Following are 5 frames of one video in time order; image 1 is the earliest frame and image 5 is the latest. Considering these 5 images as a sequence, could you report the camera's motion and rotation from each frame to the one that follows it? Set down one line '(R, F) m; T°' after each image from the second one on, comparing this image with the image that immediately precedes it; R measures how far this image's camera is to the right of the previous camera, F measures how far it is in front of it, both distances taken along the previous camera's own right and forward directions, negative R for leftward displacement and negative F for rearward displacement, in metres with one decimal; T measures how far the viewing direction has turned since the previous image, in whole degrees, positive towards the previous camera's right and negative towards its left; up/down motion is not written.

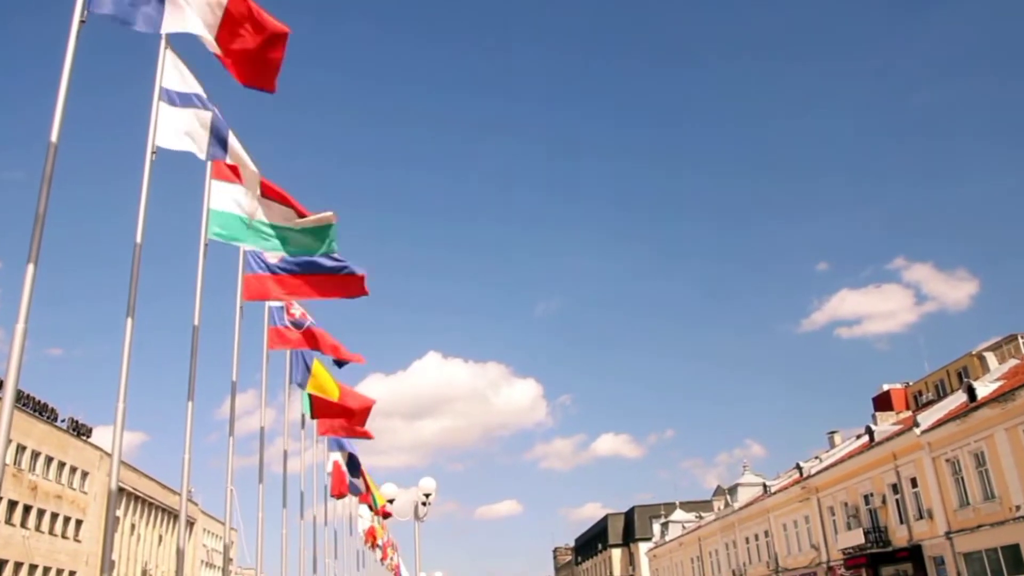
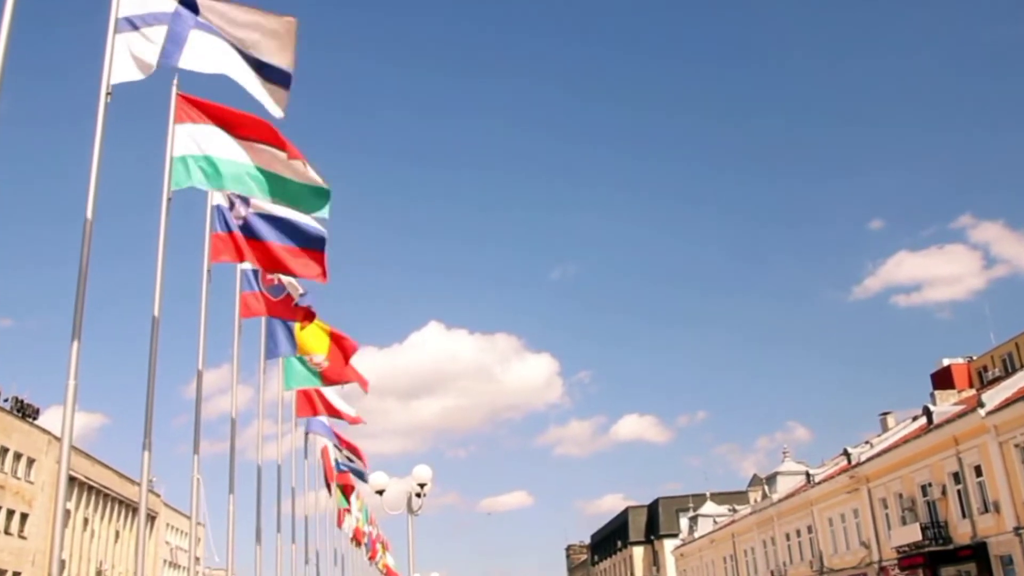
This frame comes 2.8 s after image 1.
(+0.8, +4.8) m; -2°
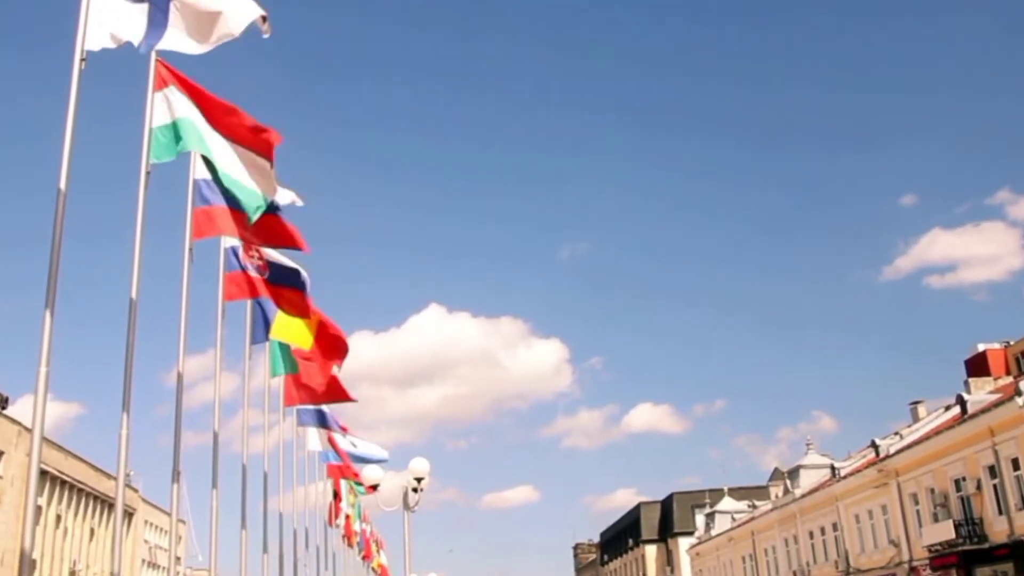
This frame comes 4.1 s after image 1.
(+0.4, +2.3) m; -1°
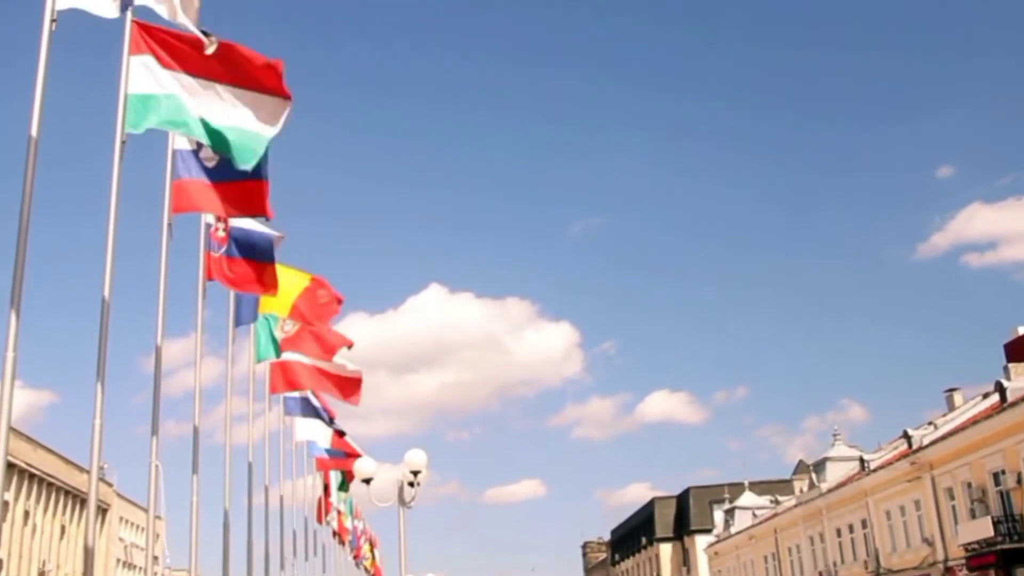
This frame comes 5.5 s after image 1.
(+0.3, +2.3) m; -1°
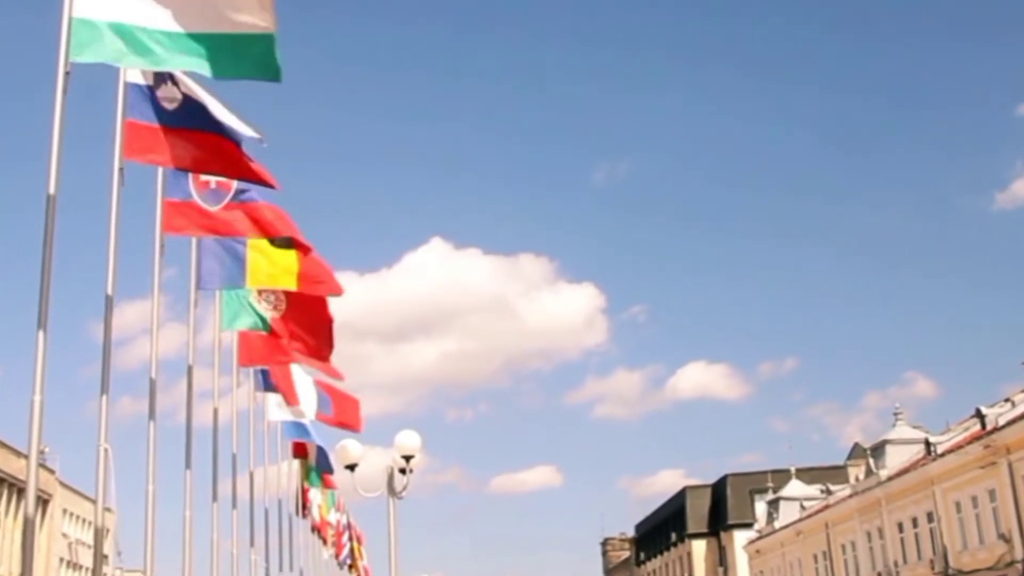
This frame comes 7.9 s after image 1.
(+0.6, +4.1) m; -2°
